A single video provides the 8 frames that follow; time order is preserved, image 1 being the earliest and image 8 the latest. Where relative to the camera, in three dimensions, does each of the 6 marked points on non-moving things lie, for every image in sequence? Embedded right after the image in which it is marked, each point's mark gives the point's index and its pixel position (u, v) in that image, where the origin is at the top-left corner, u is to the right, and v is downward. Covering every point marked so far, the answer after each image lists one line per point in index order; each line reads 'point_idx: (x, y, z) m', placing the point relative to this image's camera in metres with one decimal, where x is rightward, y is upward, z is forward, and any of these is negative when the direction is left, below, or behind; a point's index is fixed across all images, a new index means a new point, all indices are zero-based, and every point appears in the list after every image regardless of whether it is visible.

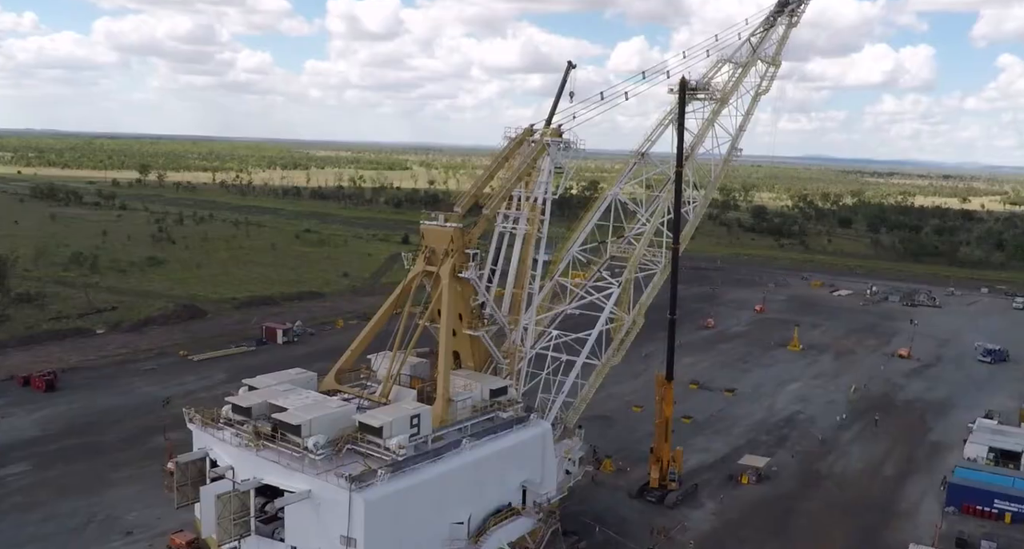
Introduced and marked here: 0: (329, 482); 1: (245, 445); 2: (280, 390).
0: (-3.0, -3.4, +13.1) m
1: (-4.6, -3.0, +14.1) m
2: (-4.3, -2.2, +15.2) m
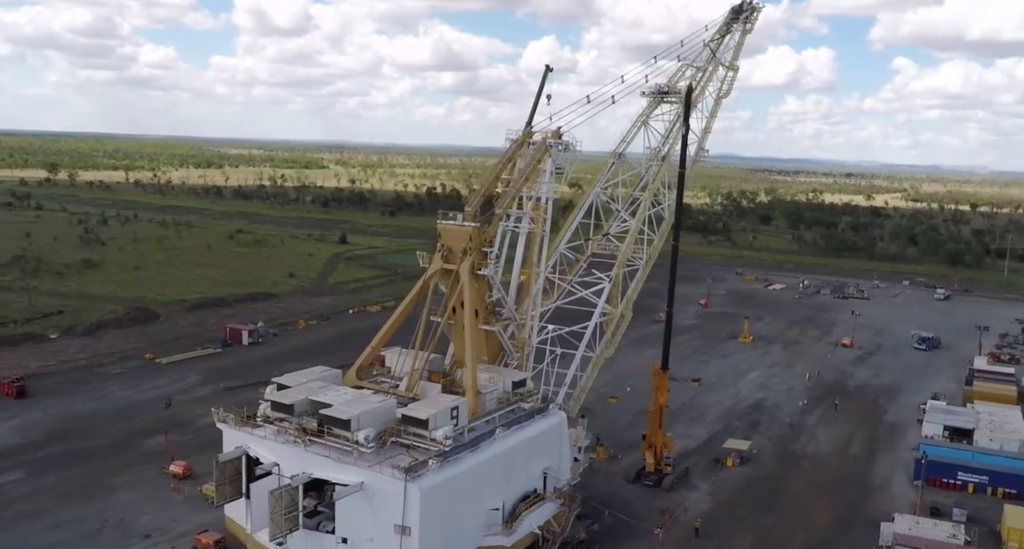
0: (-2.2, -3.3, +13.5) m
1: (-3.9, -2.9, +14.3) m
2: (-3.7, -2.1, +15.4) m
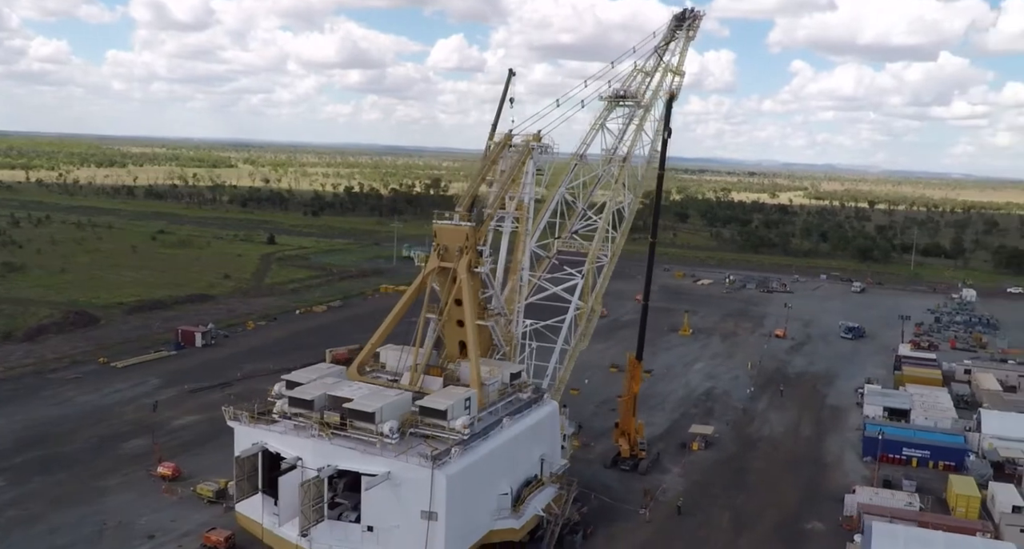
0: (-1.8, -3.3, +14.1) m
1: (-3.6, -2.9, +14.7) m
2: (-3.5, -2.1, +15.8) m
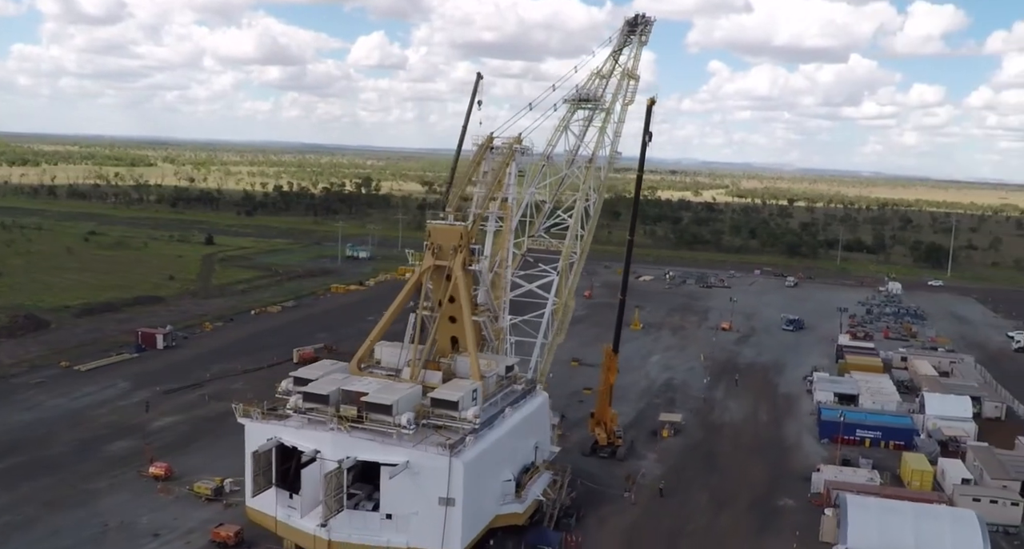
0: (-1.5, -3.2, +14.7) m
1: (-3.4, -2.9, +15.2) m
2: (-3.4, -2.1, +16.3) m
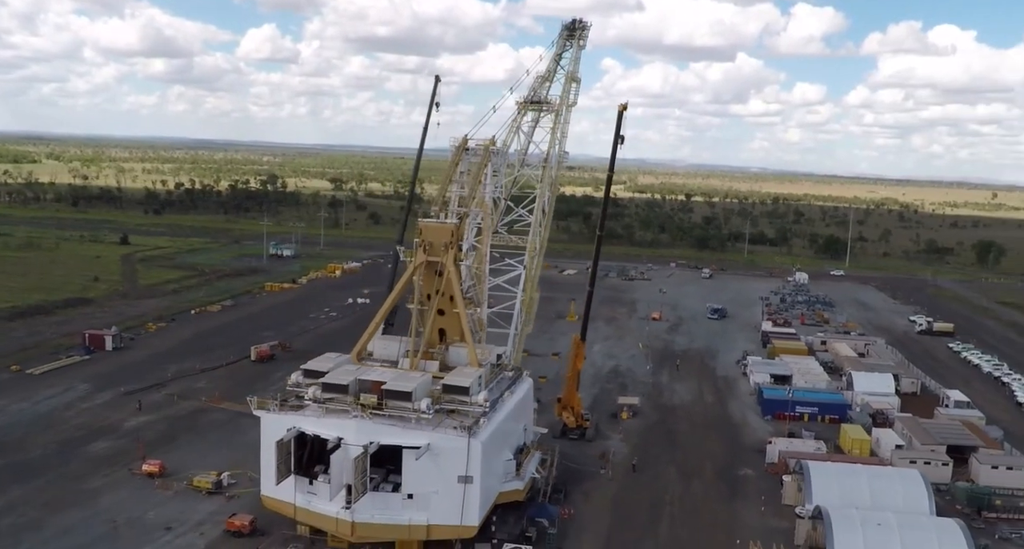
0: (-1.3, -3.1, +15.8) m
1: (-3.1, -2.8, +16.0) m
2: (-3.4, -2.0, +17.2) m
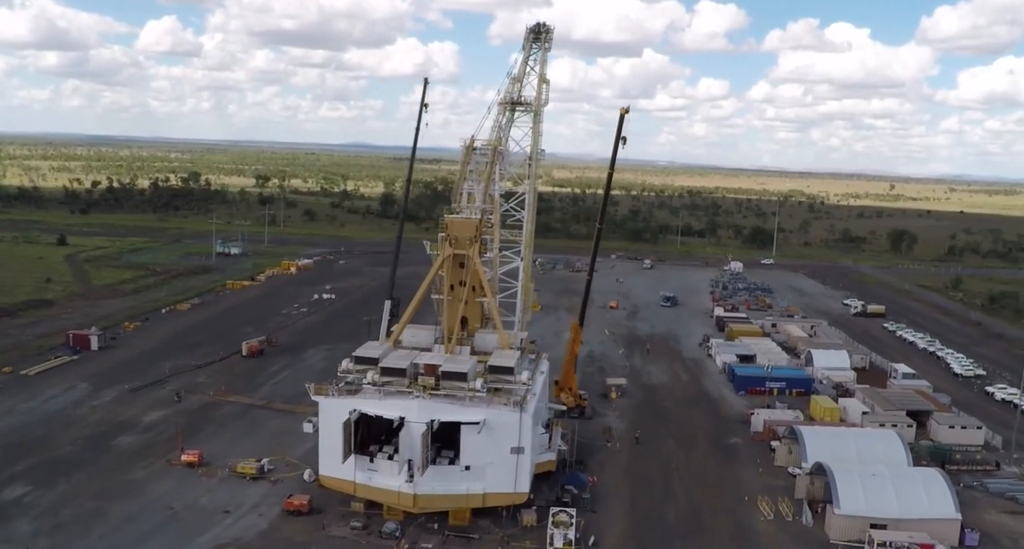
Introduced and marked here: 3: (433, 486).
0: (-0.3, -2.9, +17.5) m
1: (-2.1, -2.6, +17.5) m
2: (-2.5, -1.8, +18.6) m
3: (-1.7, -4.6, +17.4) m
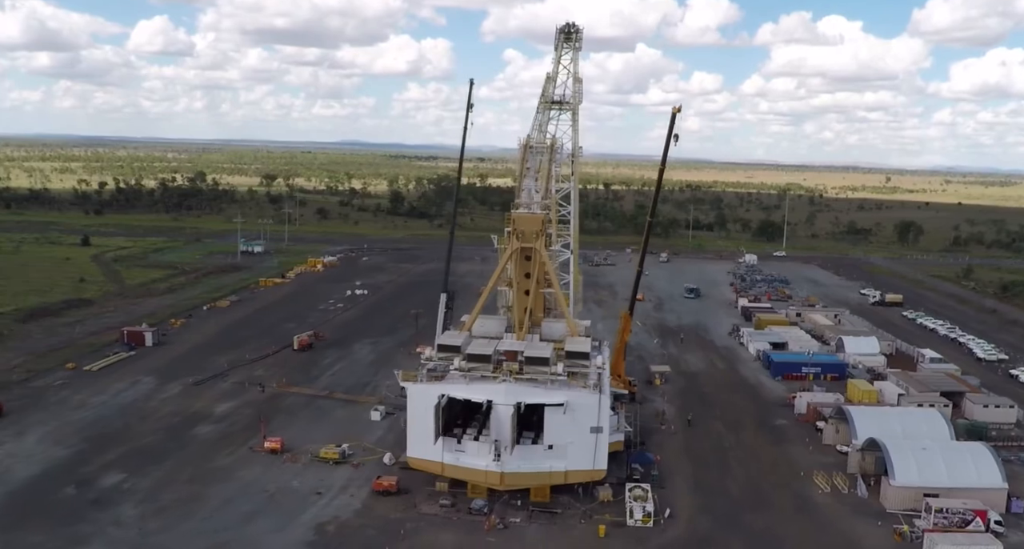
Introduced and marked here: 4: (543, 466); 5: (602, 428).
0: (+1.6, -2.7, +18.7) m
1: (-0.3, -2.4, +18.7) m
2: (-0.7, -1.6, +19.9) m
3: (+0.2, -4.4, +18.7) m
4: (+0.7, -4.4, +18.7) m
5: (+2.1, -3.6, +18.8) m
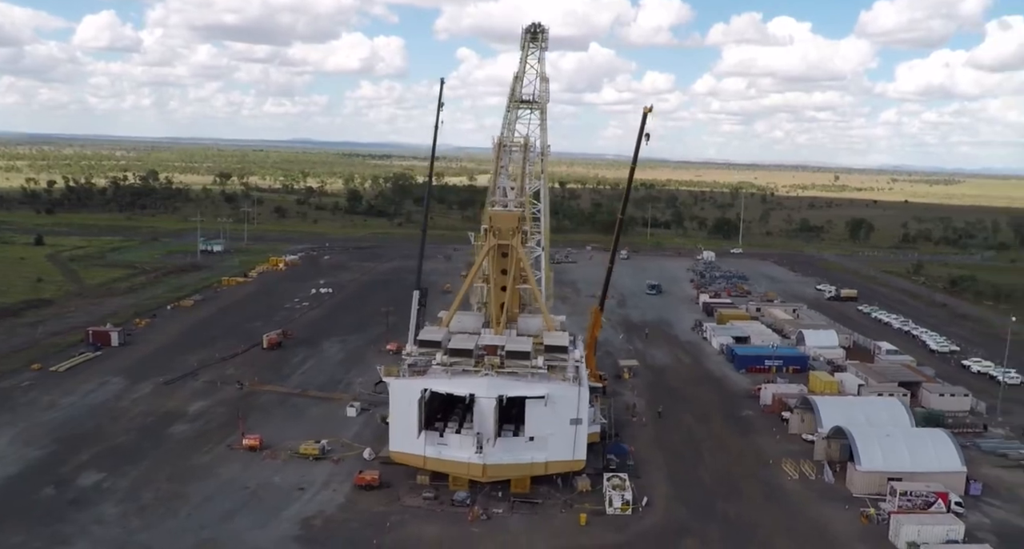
0: (+1.1, -2.6, +19.2) m
1: (-0.8, -2.3, +19.1) m
2: (-1.2, -1.5, +20.2) m
3: (-0.3, -4.3, +19.1) m
4: (+0.3, -4.3, +19.2) m
5: (+1.7, -3.5, +19.3) m
